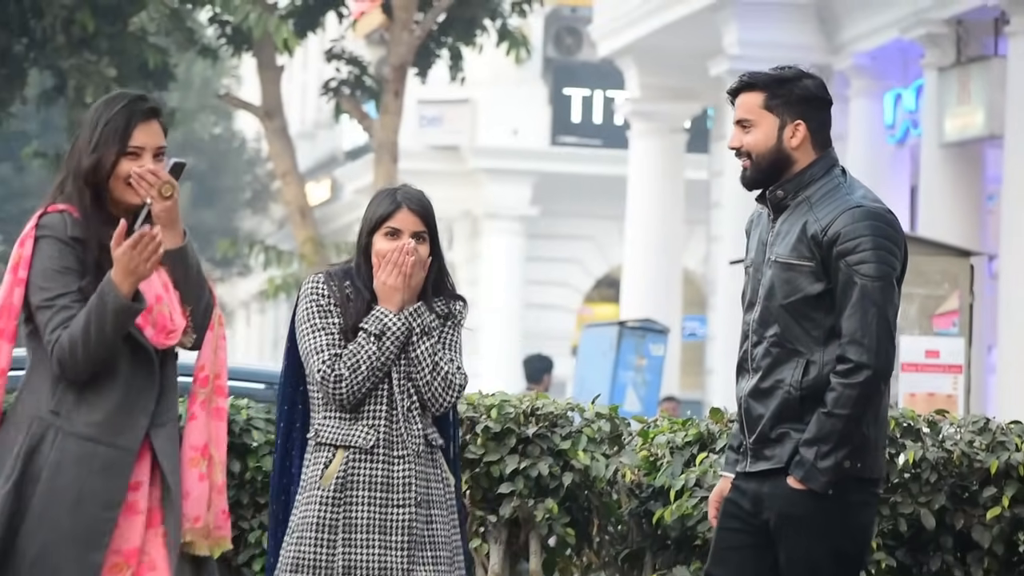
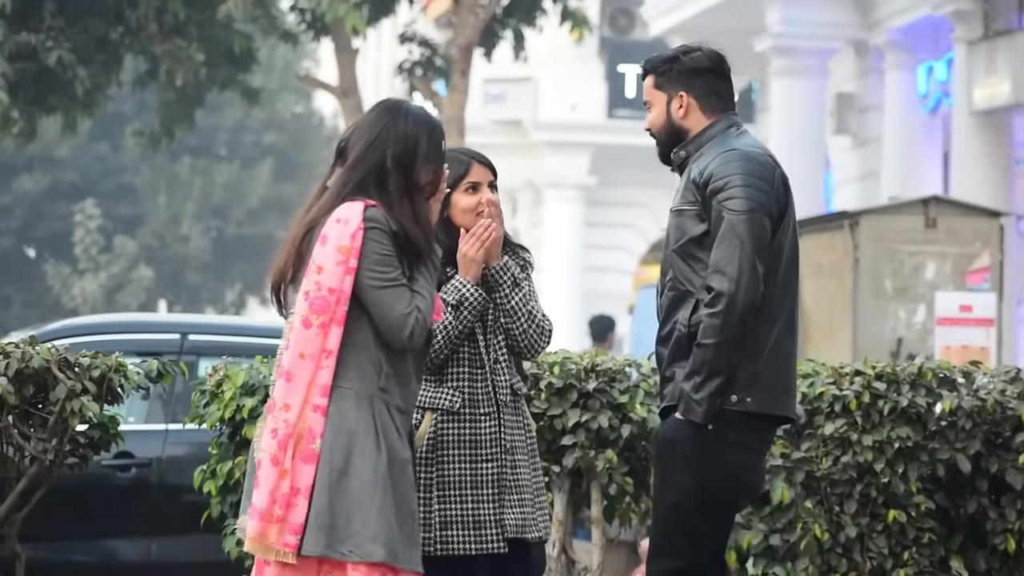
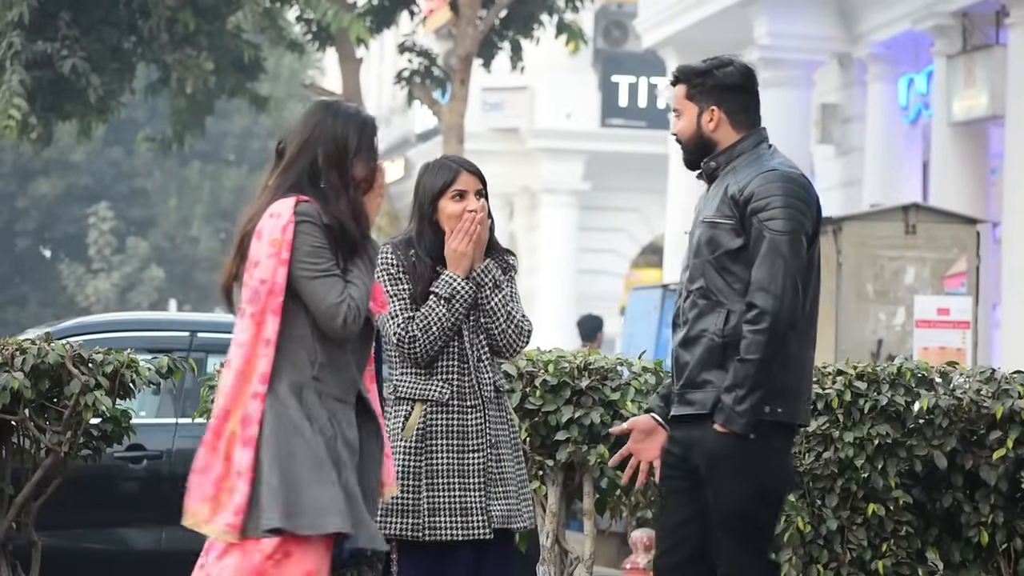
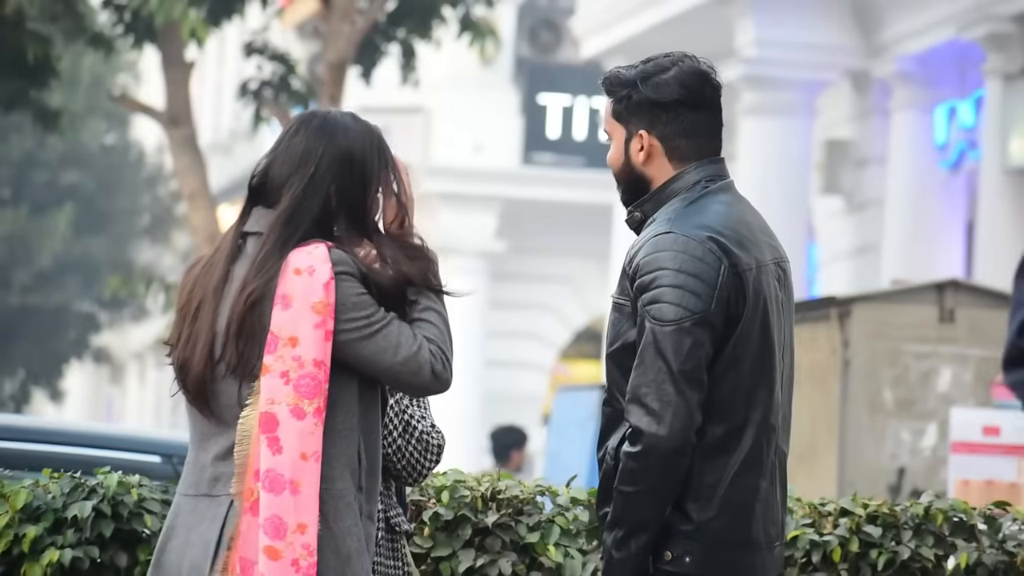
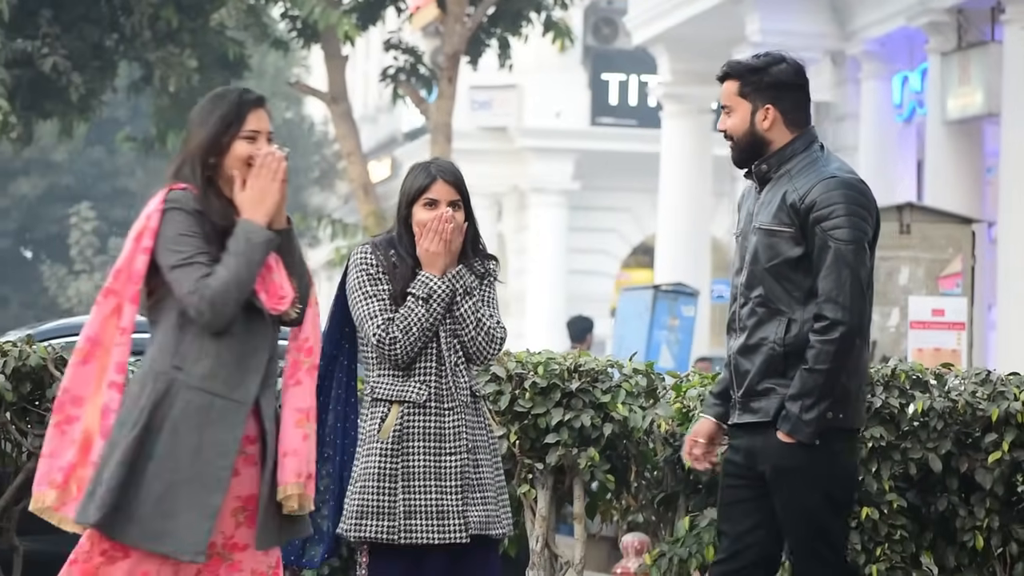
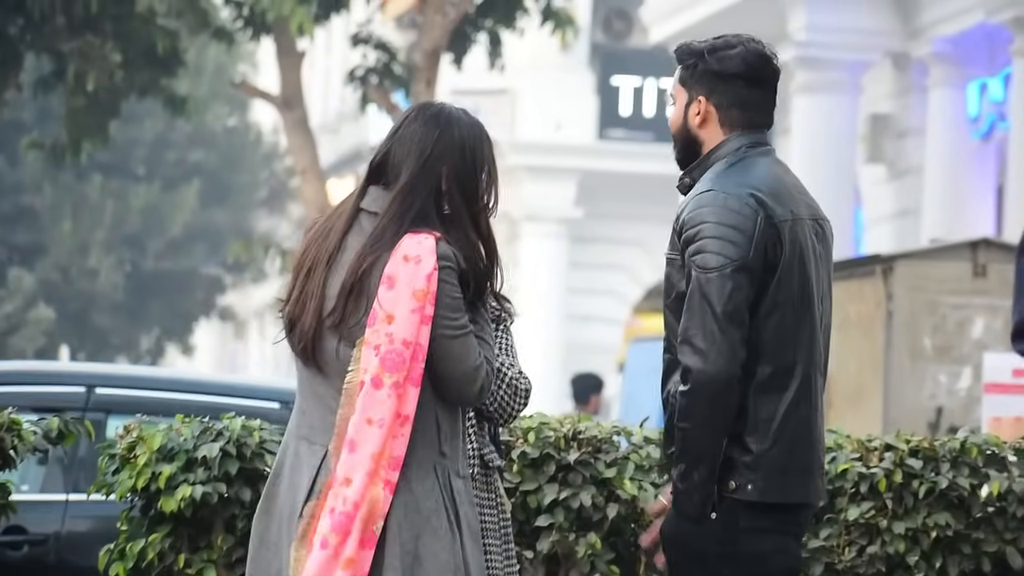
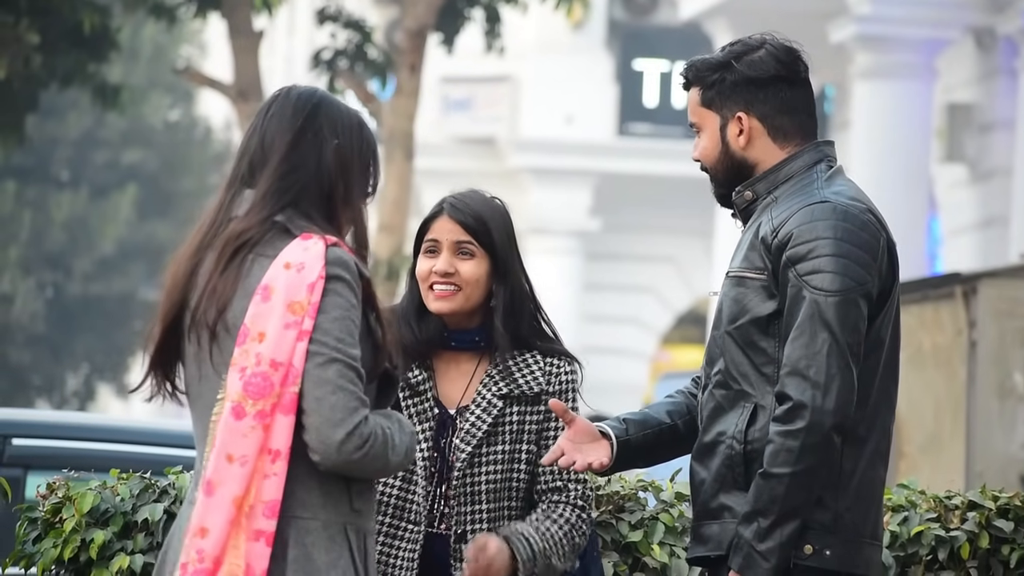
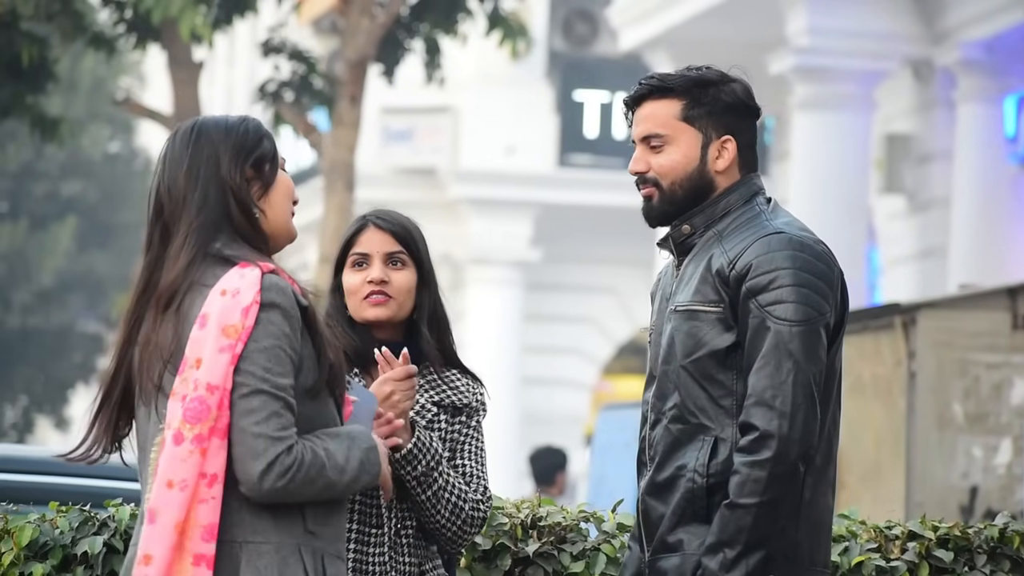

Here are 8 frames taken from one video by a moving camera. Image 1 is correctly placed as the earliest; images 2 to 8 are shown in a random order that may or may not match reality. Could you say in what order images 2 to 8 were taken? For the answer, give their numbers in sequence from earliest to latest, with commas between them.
5, 3, 2, 6, 4, 8, 7
